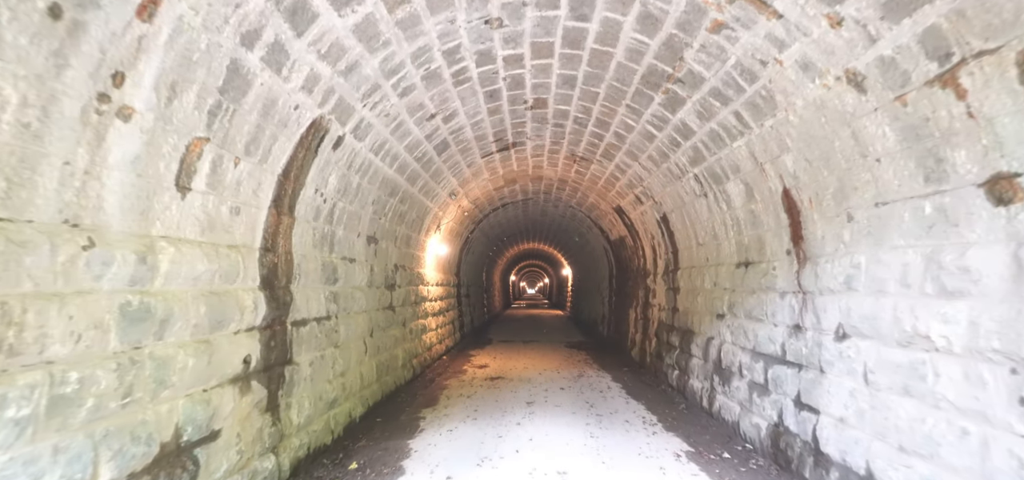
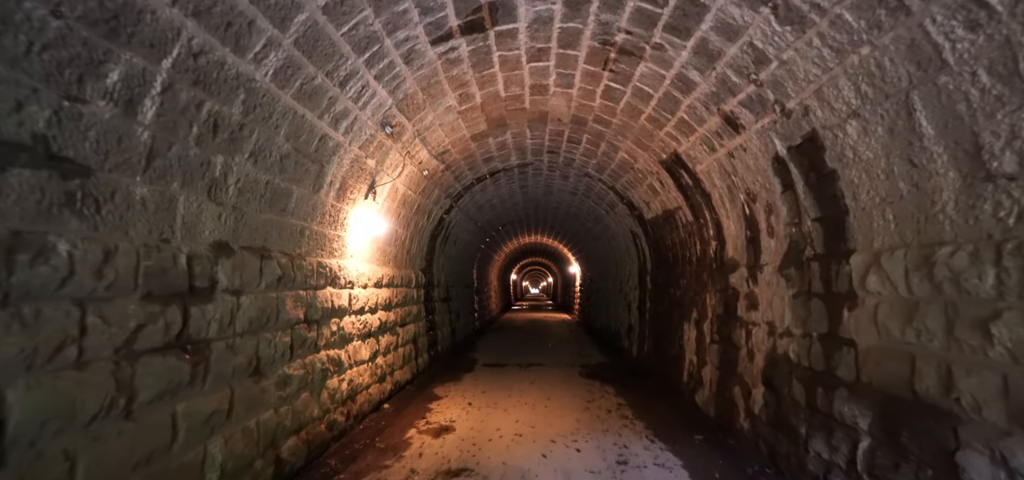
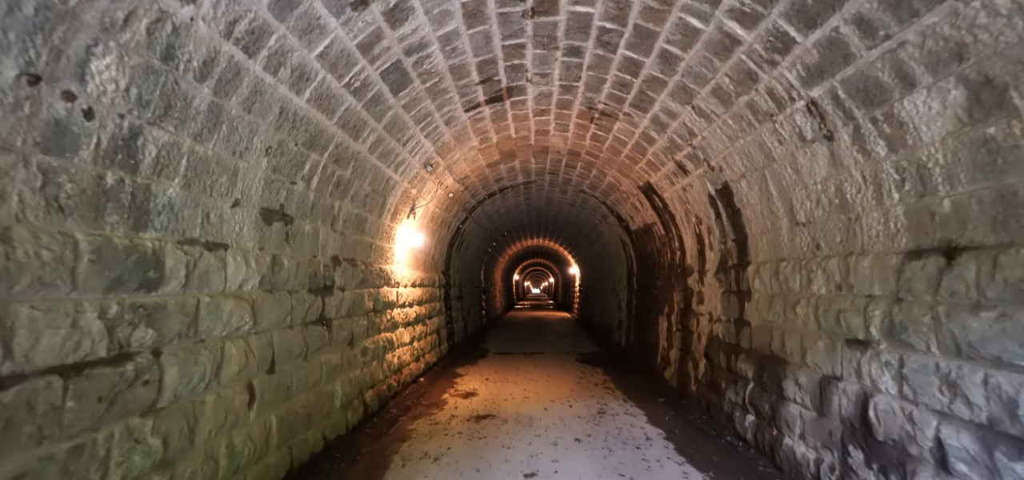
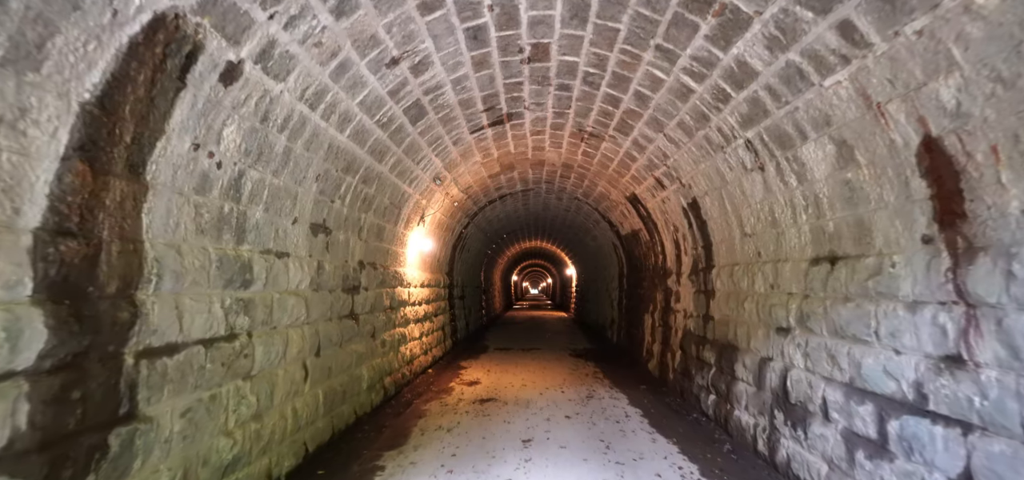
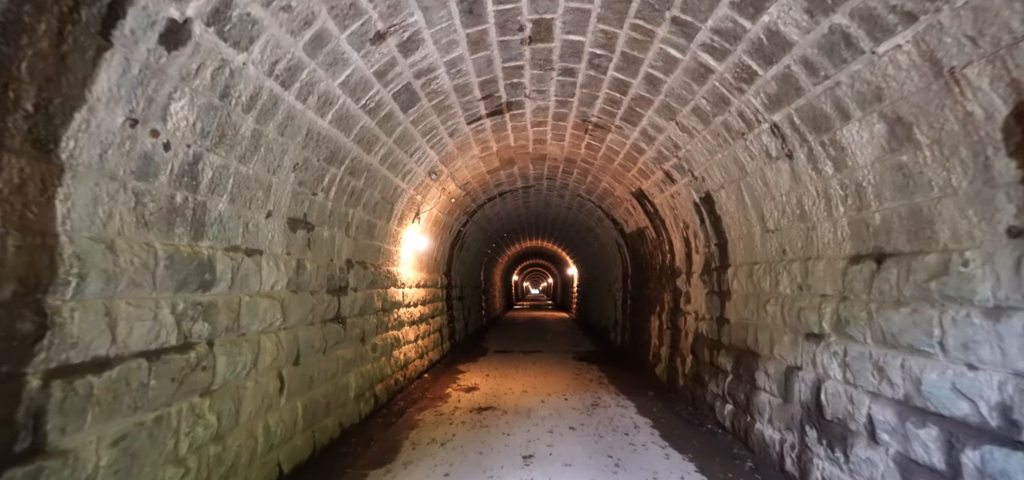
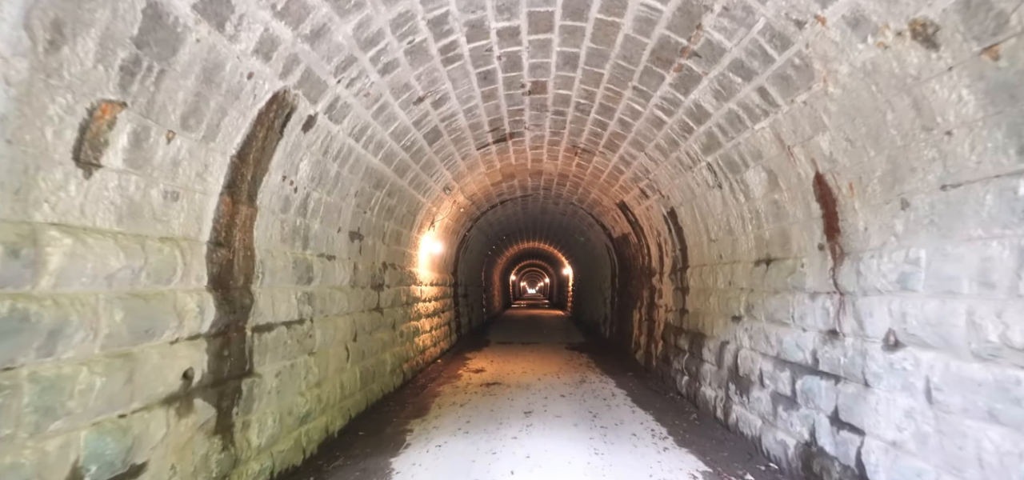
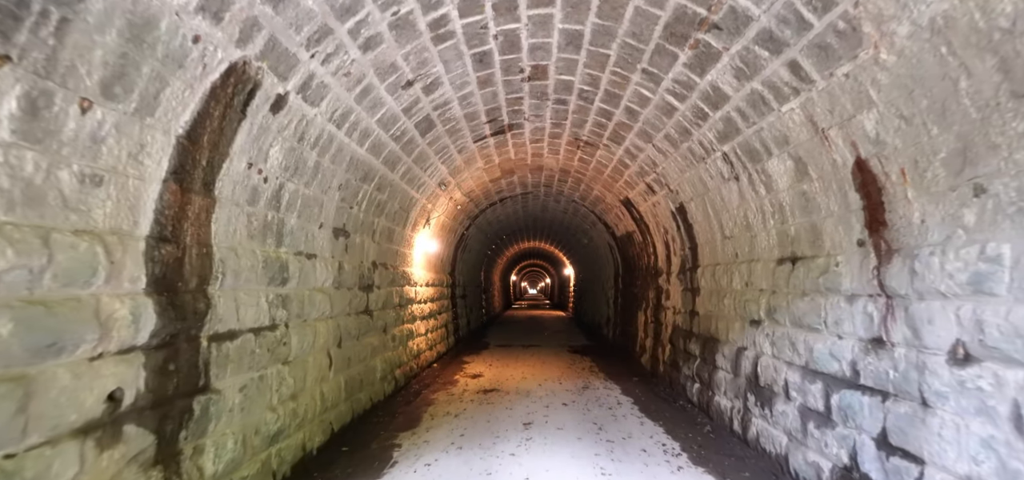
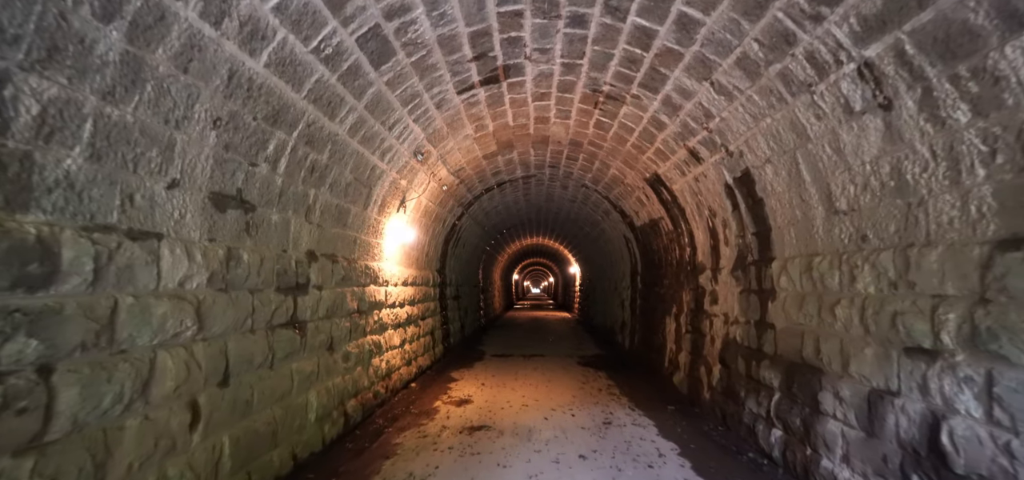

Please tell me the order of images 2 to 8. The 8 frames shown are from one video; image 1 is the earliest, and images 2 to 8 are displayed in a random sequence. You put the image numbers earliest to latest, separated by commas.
6, 7, 4, 5, 3, 8, 2
